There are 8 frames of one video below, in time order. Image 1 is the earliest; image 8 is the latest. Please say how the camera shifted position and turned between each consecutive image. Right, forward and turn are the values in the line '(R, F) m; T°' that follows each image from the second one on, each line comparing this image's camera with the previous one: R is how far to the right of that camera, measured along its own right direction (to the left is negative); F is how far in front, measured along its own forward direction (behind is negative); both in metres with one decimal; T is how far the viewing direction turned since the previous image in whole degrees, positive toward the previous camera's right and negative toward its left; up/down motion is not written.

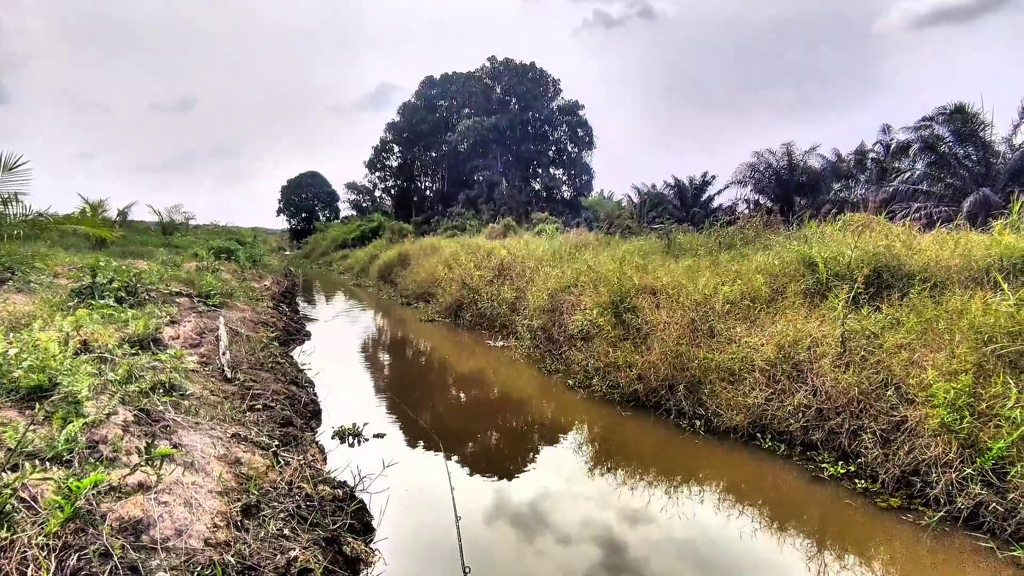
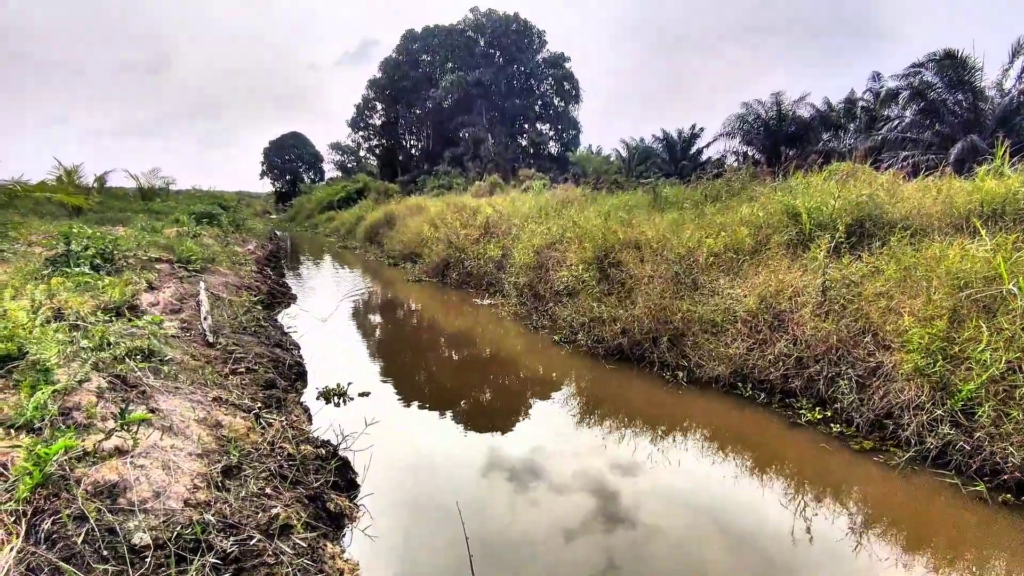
(+0.1, 0.0) m; +1°
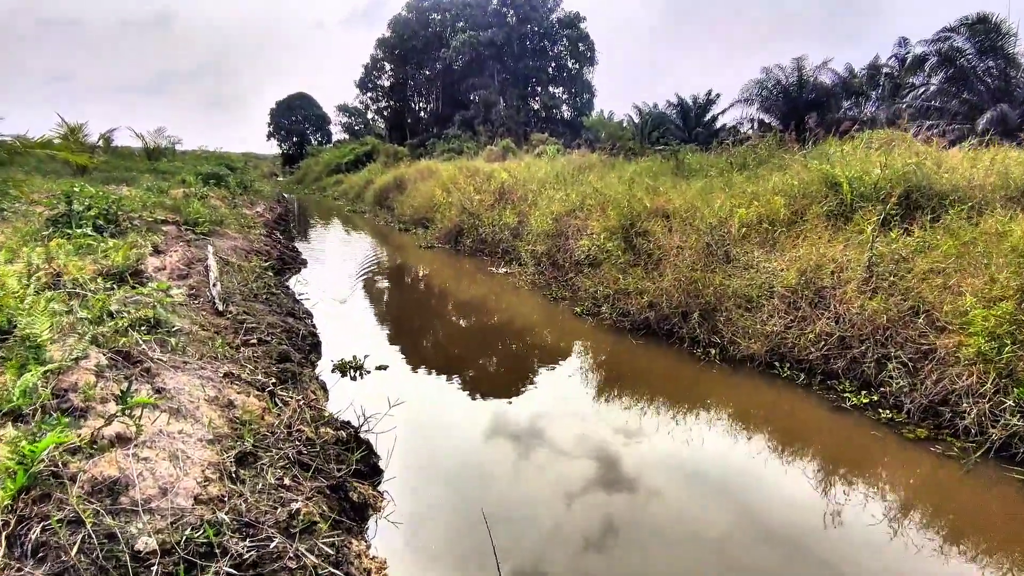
(-0.1, +0.3) m; -1°
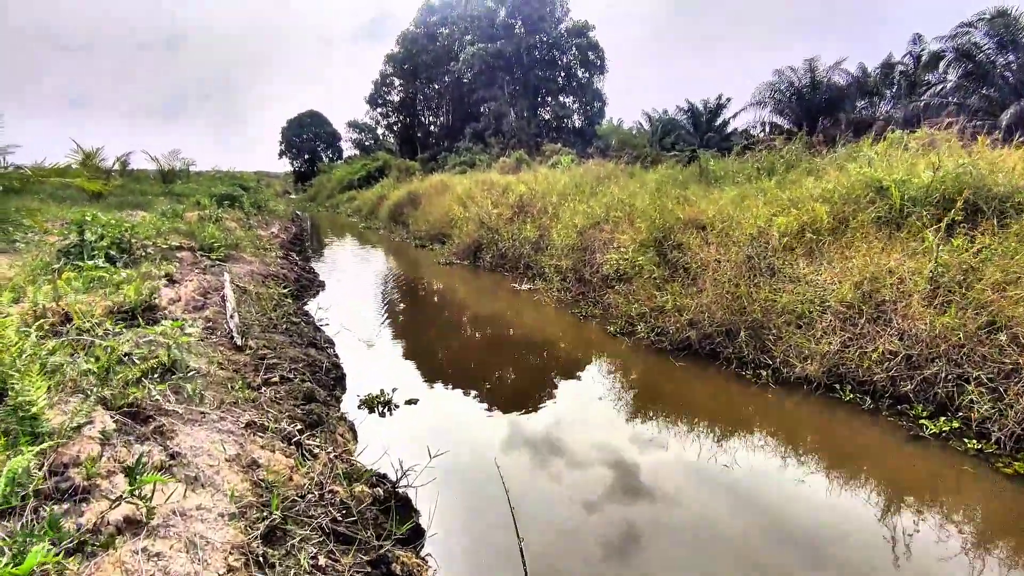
(-0.2, +0.3) m; -1°
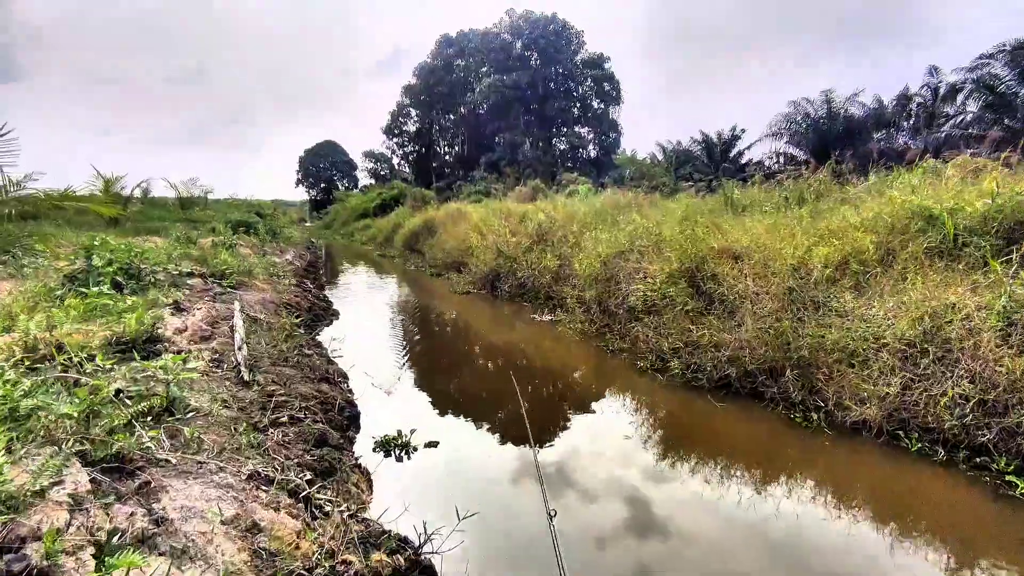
(-0.1, +0.3) m; -1°
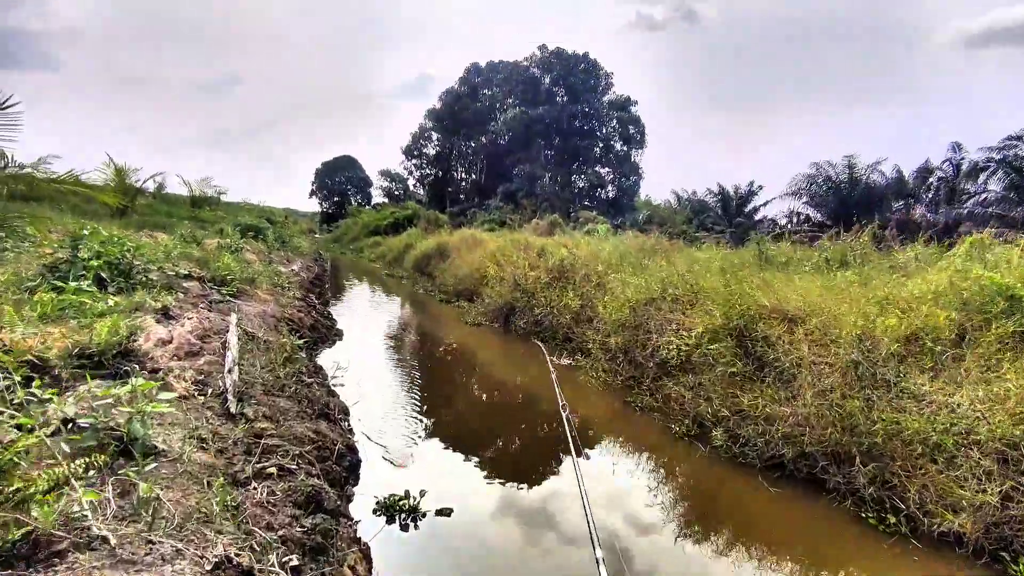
(-0.2, +0.5) m; 0°
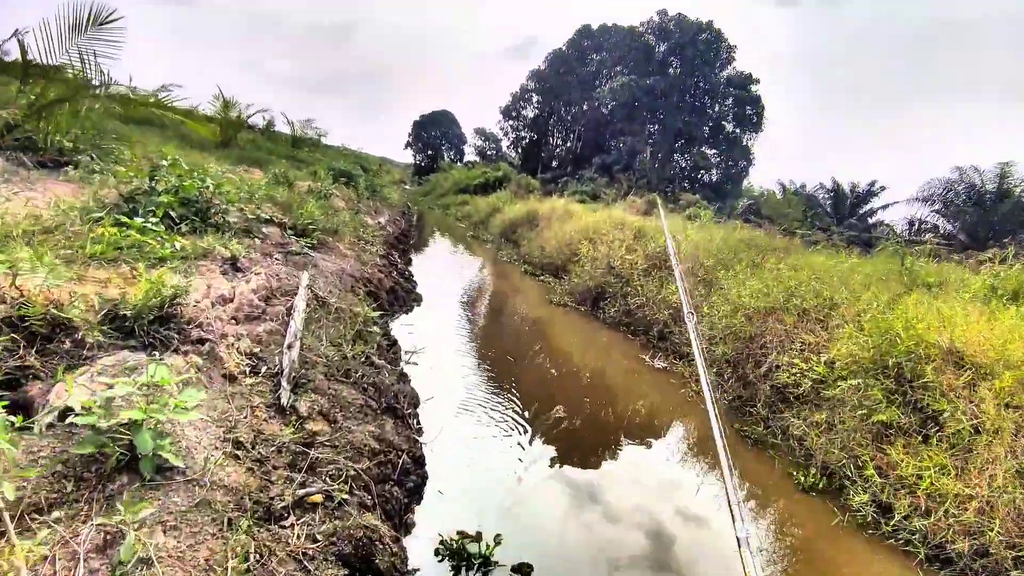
(-0.2, +0.7) m; -7°
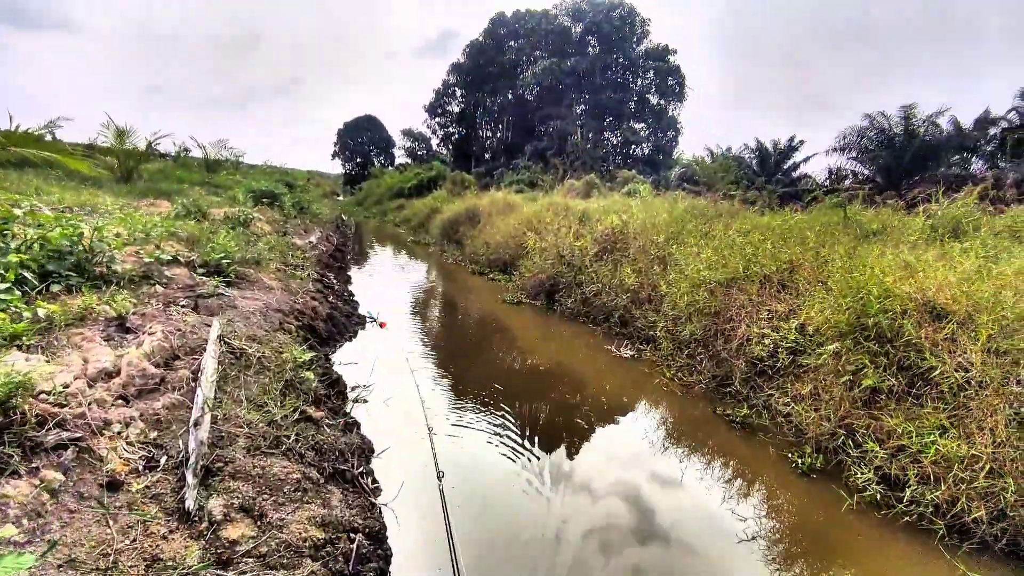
(0.0, +0.4) m; +5°
